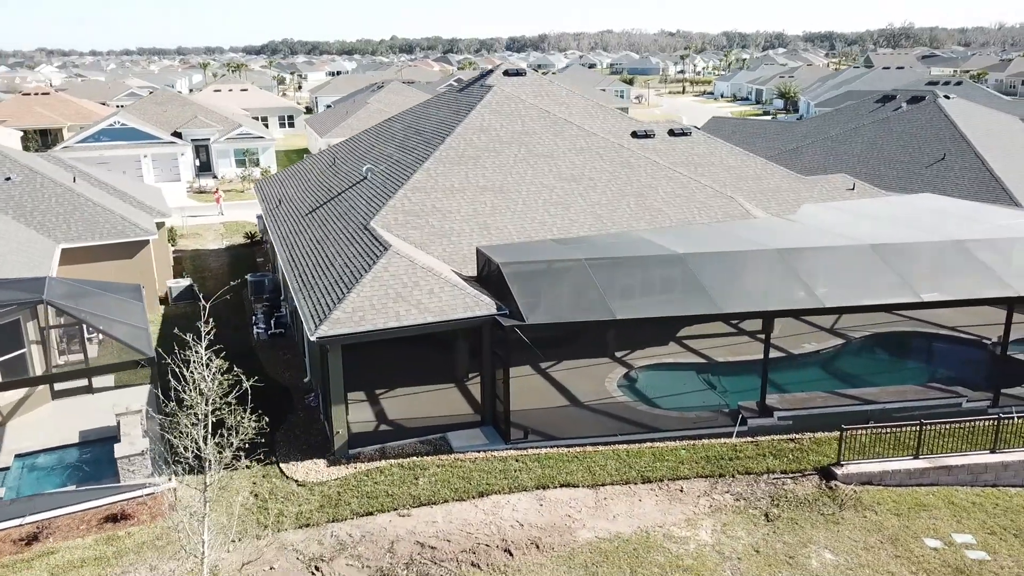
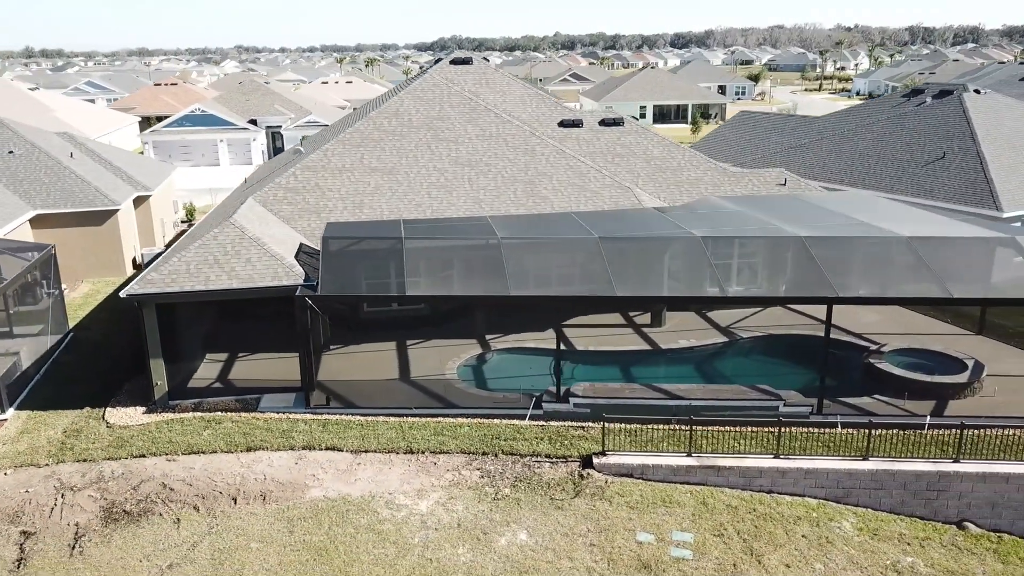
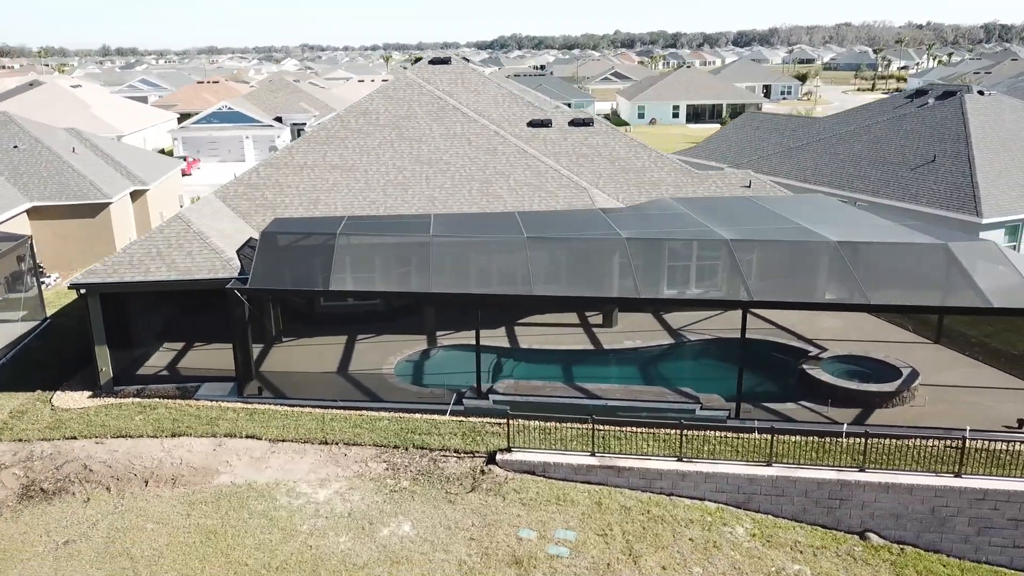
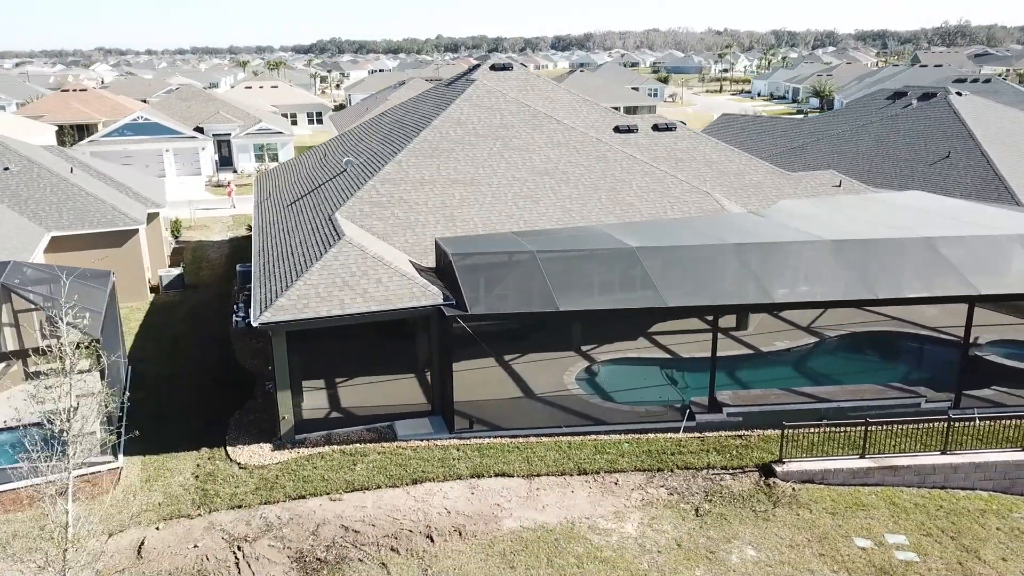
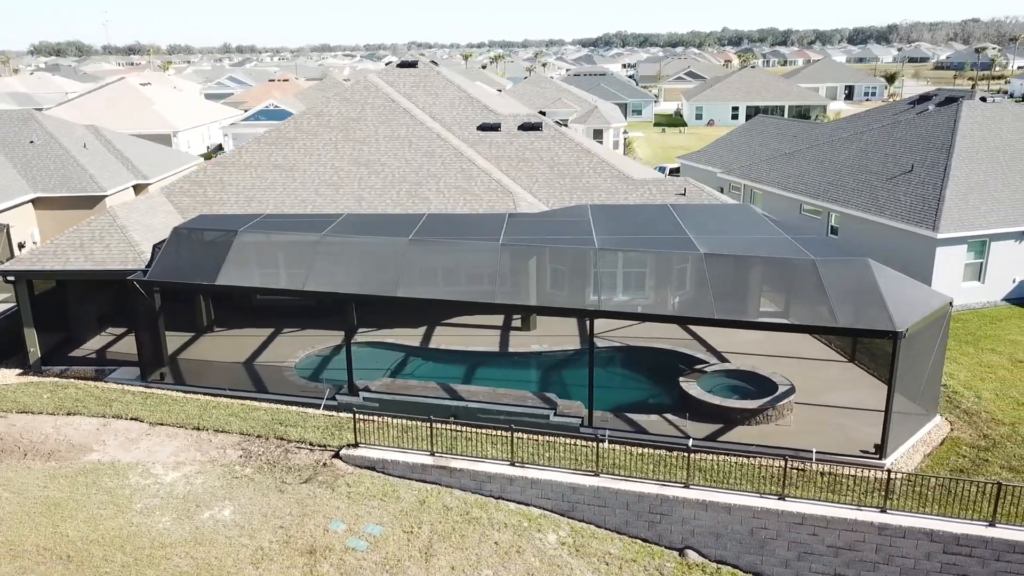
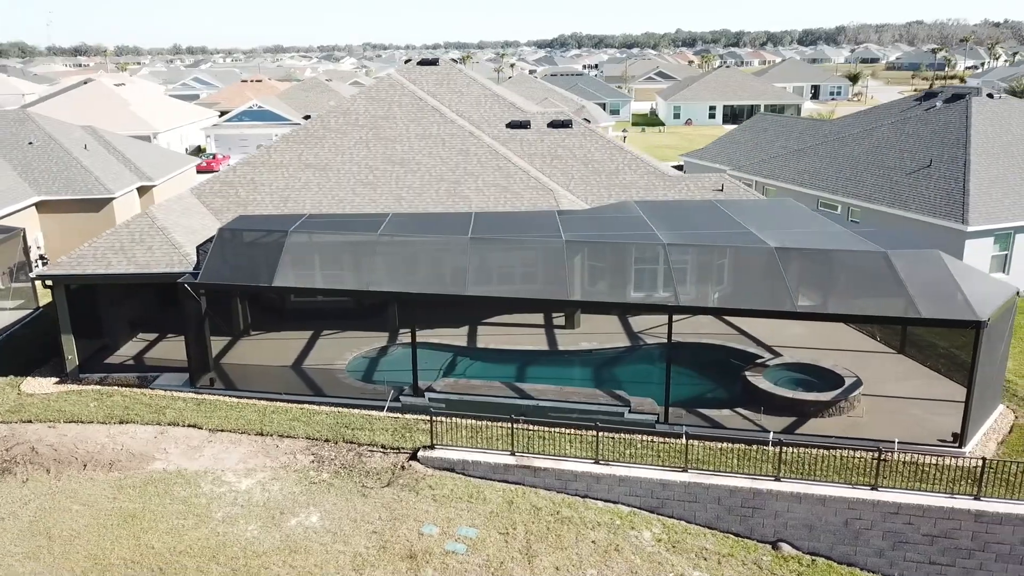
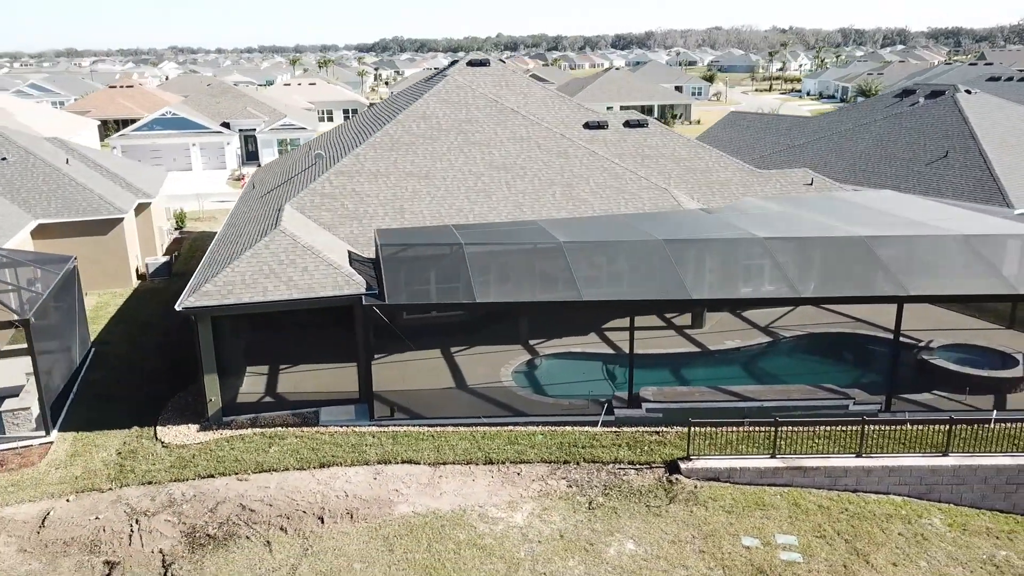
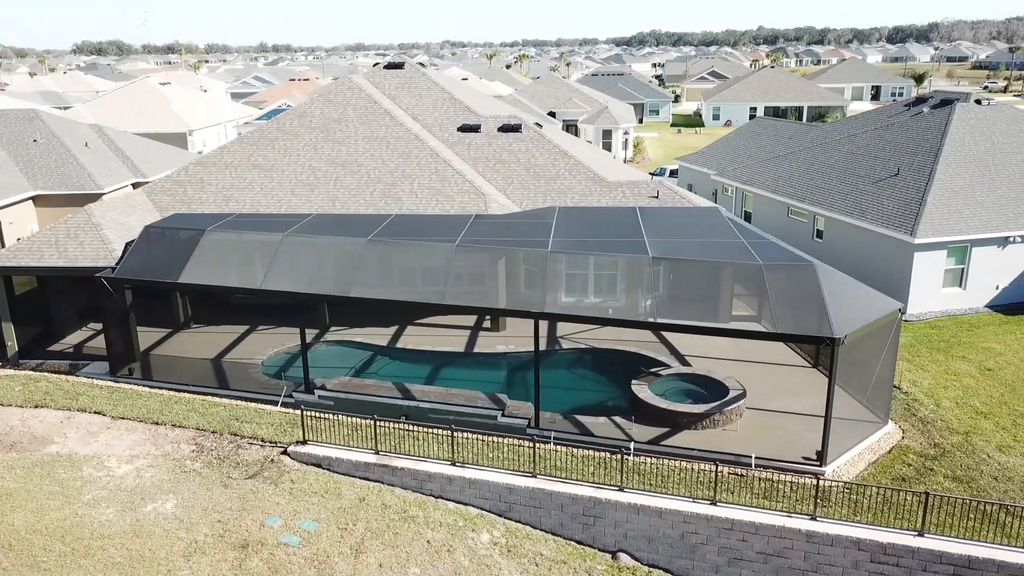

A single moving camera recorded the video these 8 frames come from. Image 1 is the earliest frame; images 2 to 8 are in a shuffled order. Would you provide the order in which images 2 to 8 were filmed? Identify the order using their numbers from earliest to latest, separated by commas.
4, 7, 2, 3, 6, 5, 8
